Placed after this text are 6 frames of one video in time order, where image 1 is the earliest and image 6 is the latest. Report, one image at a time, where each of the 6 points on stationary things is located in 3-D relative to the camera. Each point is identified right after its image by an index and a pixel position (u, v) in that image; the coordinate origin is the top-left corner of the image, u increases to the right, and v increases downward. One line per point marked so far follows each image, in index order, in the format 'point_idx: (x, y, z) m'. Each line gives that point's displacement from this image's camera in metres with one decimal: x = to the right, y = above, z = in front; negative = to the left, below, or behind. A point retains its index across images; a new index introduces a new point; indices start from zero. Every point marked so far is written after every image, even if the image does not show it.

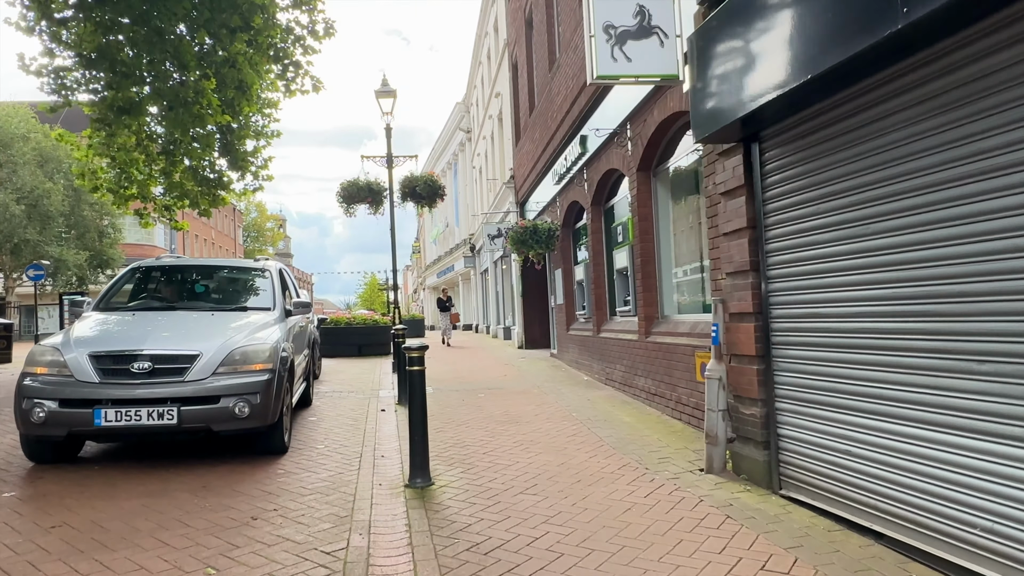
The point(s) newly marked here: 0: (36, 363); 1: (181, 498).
0: (-3.4, -0.5, +5.0) m
1: (-2.1, -1.3, +4.2) m
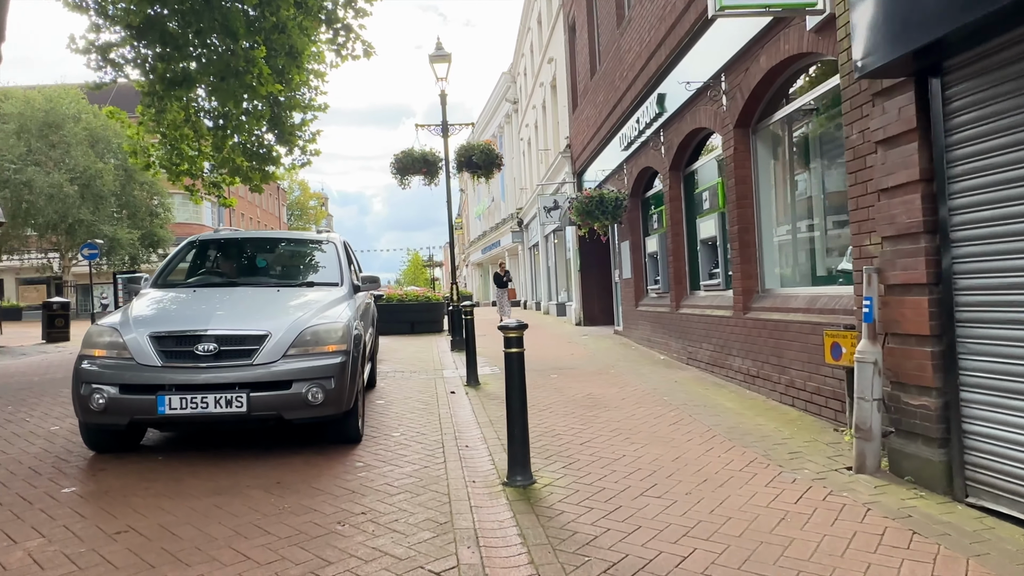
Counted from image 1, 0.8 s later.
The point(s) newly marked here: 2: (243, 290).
0: (-2.8, -0.4, +4.5) m
1: (-1.4, -1.1, +3.8) m
2: (-2.2, 0.0, +5.6) m
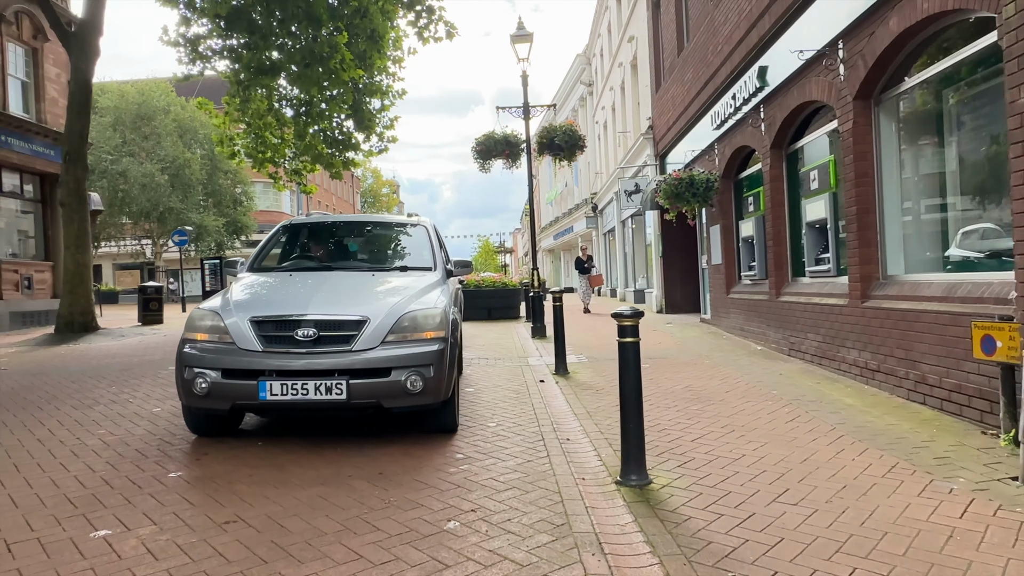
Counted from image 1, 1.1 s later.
0: (-2.1, -0.3, +4.5) m
1: (-0.8, -1.1, +3.6) m
2: (-1.4, +0.1, +5.6) m
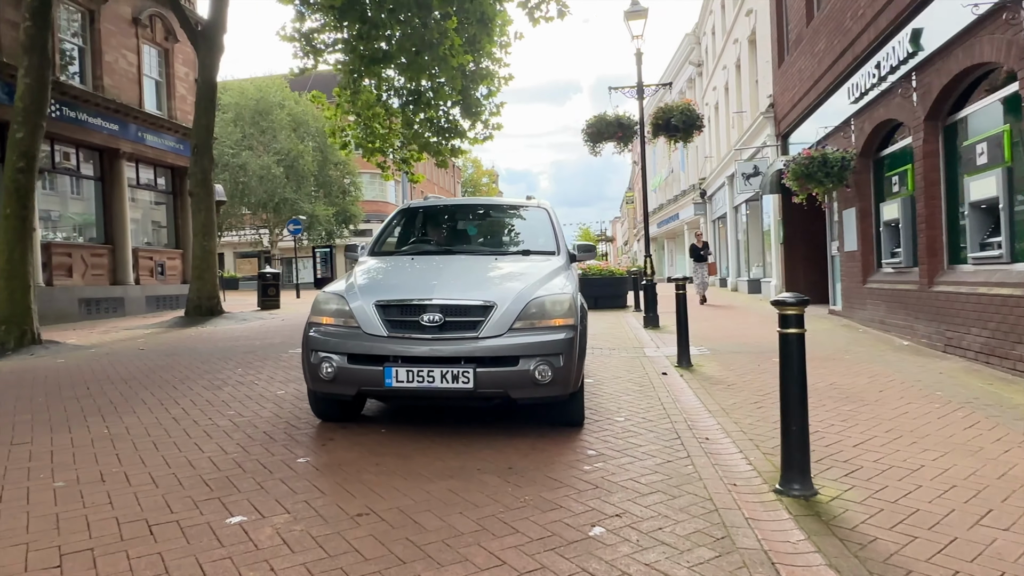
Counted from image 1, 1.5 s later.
0: (-1.2, -0.2, +4.4) m
1: (-0.1, -1.0, +3.4) m
2: (-0.4, +0.2, +5.4) m
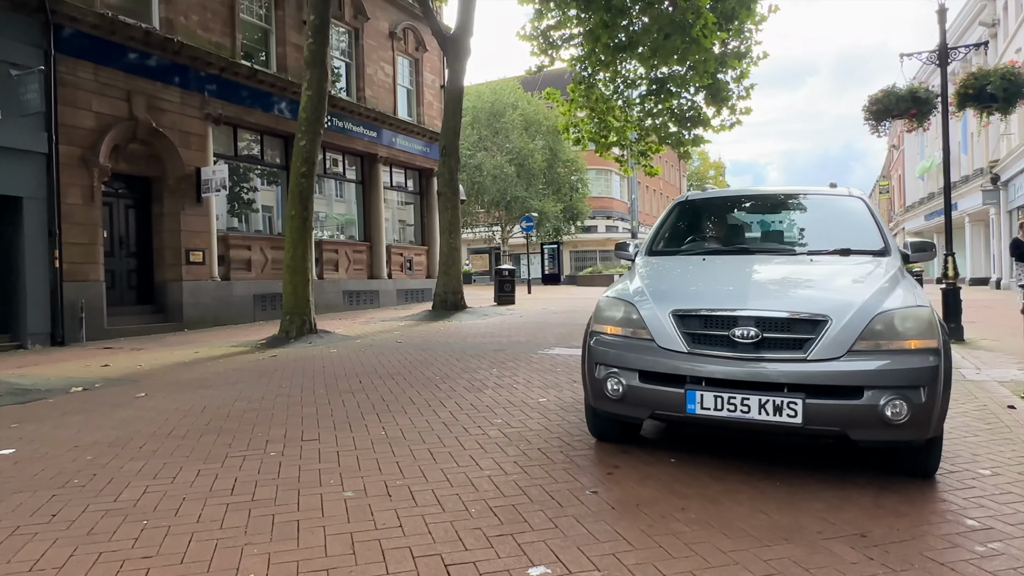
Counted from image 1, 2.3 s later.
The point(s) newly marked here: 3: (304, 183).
0: (+0.5, -0.2, +3.9) m
1: (+1.3, -1.0, +2.6) m
2: (+1.6, +0.2, +4.5) m
3: (-3.3, +1.6, +10.7) m
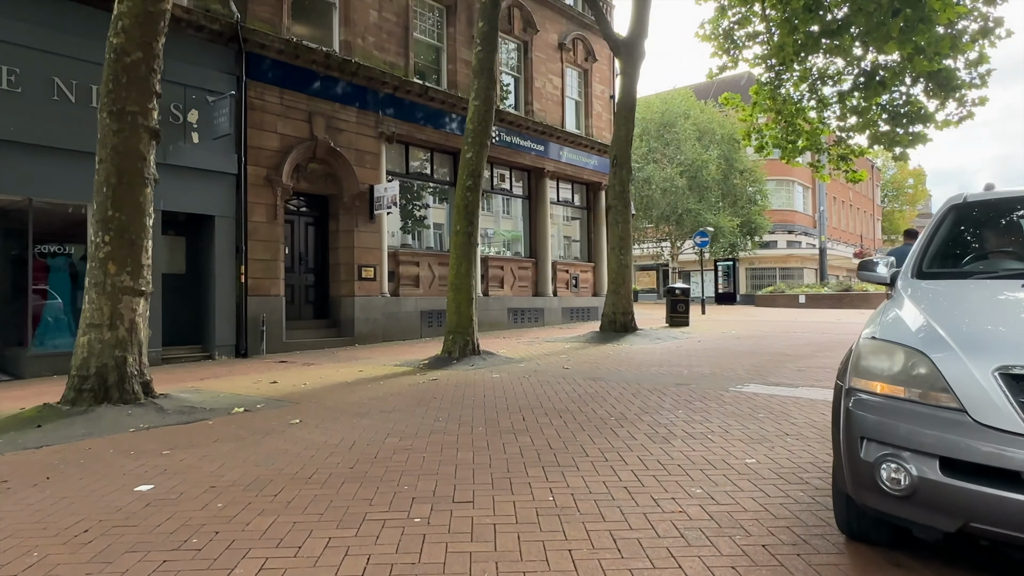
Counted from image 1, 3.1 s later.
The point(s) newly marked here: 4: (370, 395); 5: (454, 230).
0: (+1.4, -0.3, +2.7) m
1: (+1.8, -1.2, +1.2) m
2: (+2.6, 0.0, +3.1) m
3: (-0.6, +1.4, +10.2) m
4: (-1.5, -1.1, +7.2) m
5: (-0.9, +0.9, +10.3) m
